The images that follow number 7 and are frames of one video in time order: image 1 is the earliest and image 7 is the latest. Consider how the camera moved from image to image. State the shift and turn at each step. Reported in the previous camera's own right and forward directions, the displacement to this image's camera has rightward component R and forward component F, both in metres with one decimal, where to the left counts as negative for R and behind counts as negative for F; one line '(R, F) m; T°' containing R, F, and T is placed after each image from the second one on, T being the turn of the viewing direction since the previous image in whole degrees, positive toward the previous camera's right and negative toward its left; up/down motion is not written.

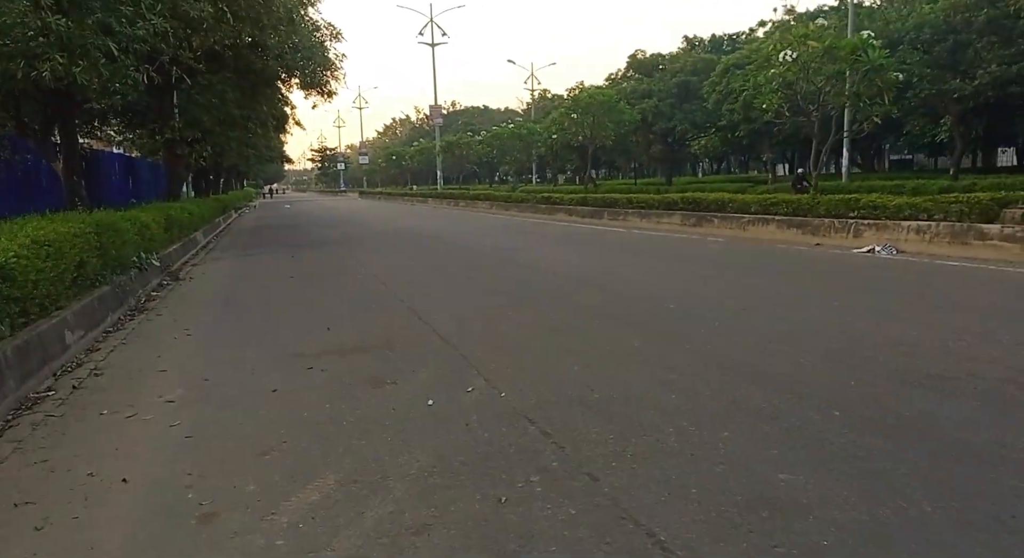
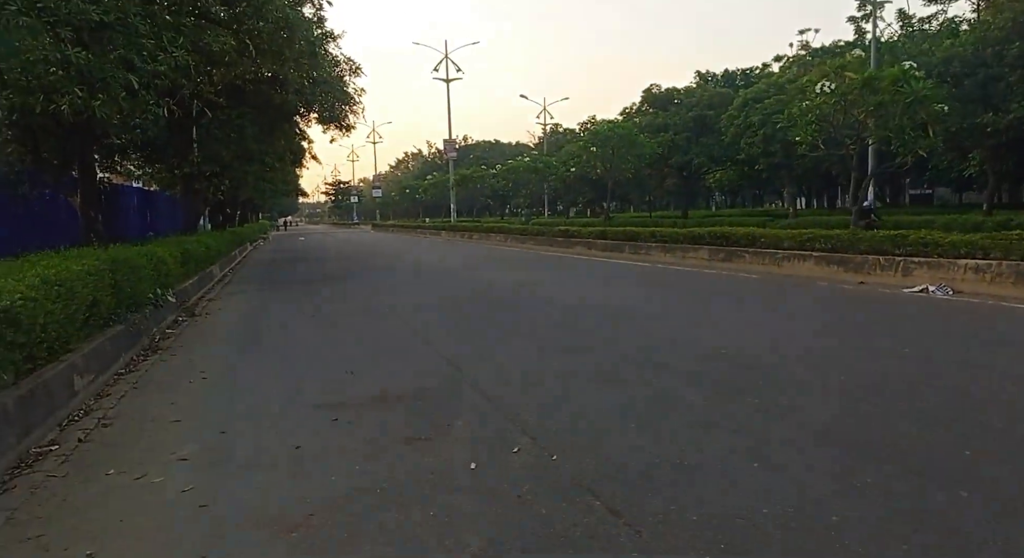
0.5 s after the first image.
(-0.3, +0.5) m; -1°
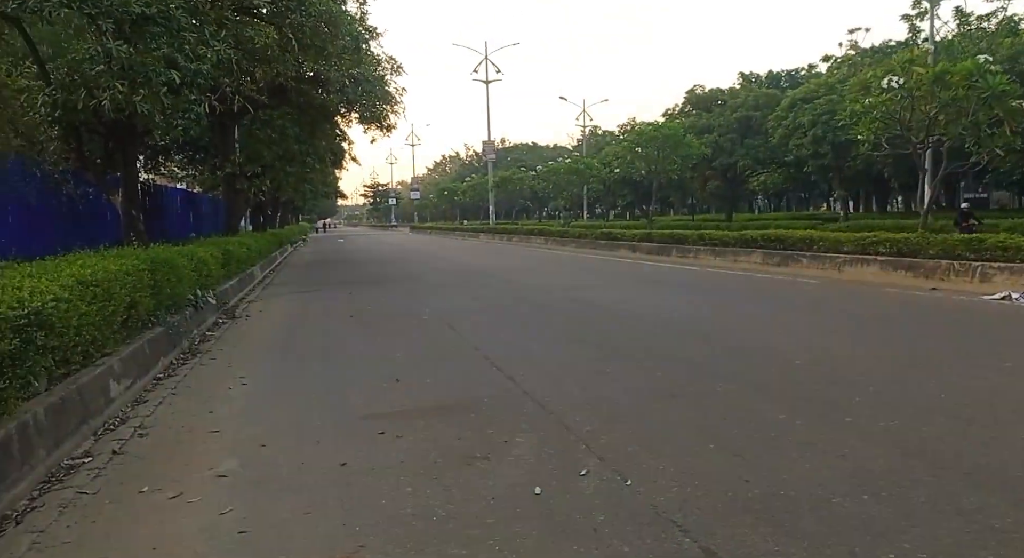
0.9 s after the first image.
(-0.2, +0.5) m; -3°
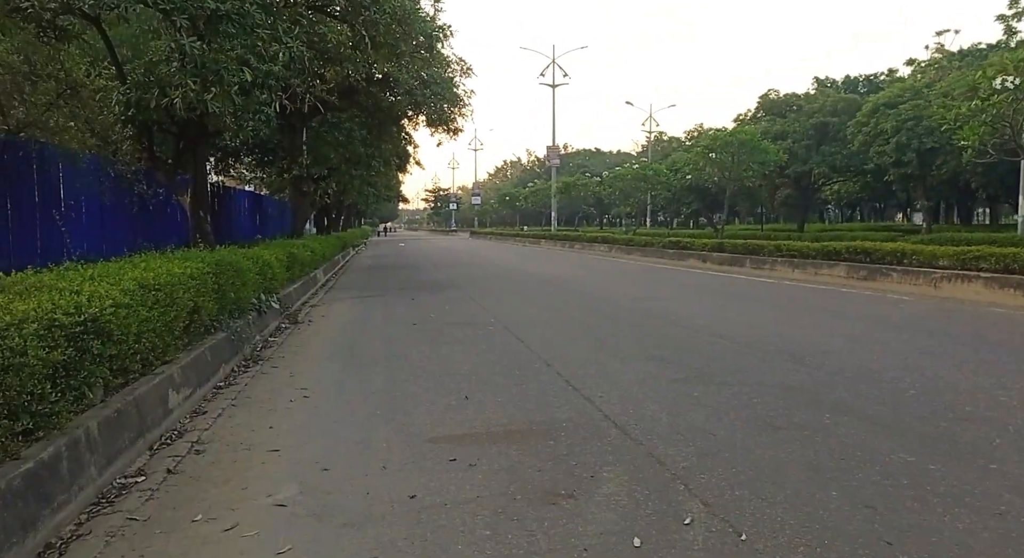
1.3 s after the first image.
(-0.2, +0.5) m; -4°
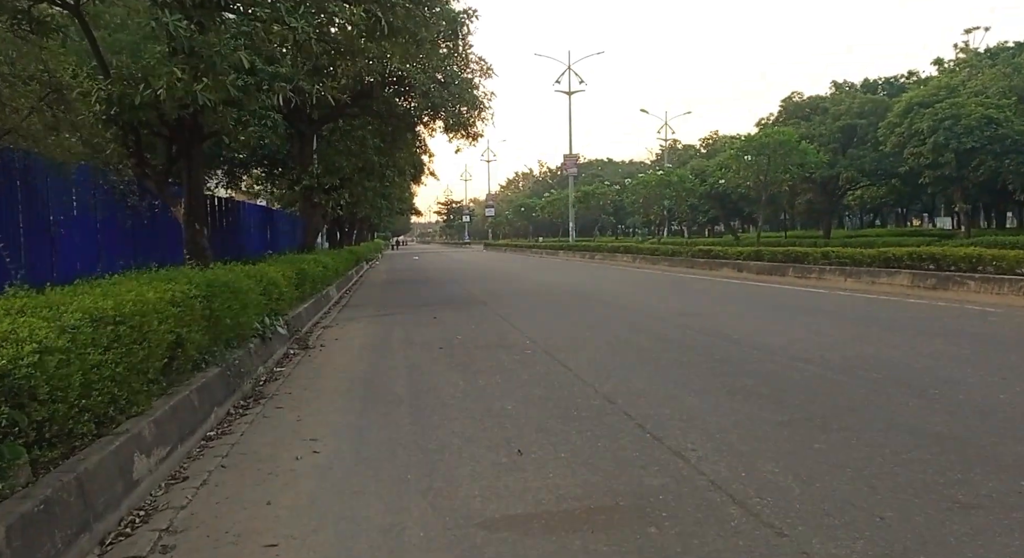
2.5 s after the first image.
(-0.4, +1.4) m; -1°
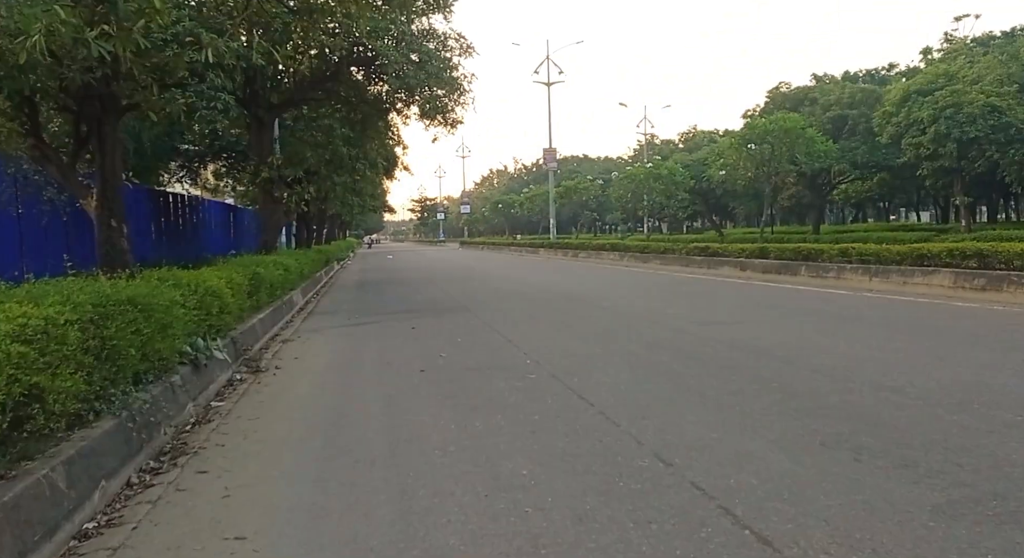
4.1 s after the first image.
(-0.3, +1.9) m; +2°
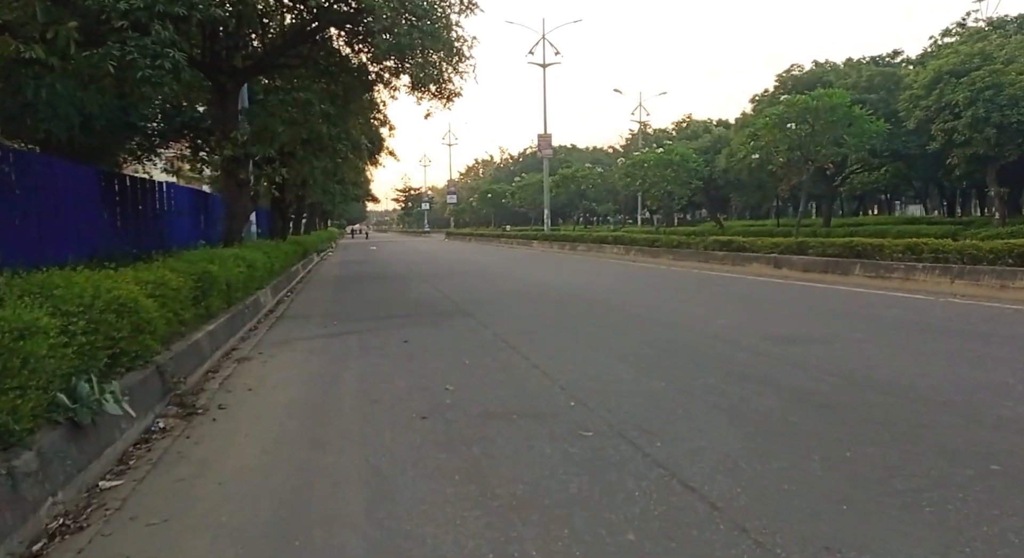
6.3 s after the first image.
(-0.5, +2.6) m; +1°
